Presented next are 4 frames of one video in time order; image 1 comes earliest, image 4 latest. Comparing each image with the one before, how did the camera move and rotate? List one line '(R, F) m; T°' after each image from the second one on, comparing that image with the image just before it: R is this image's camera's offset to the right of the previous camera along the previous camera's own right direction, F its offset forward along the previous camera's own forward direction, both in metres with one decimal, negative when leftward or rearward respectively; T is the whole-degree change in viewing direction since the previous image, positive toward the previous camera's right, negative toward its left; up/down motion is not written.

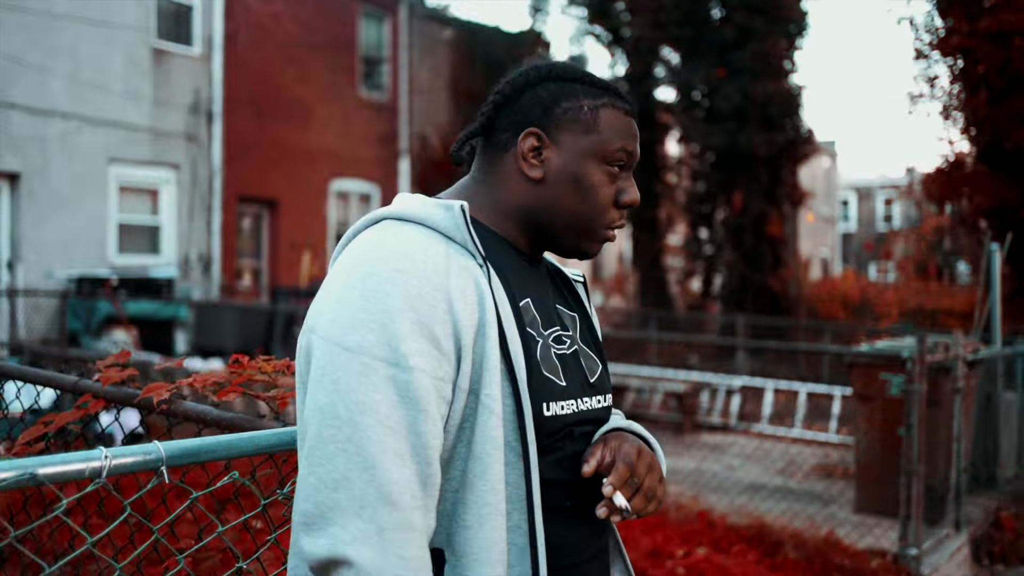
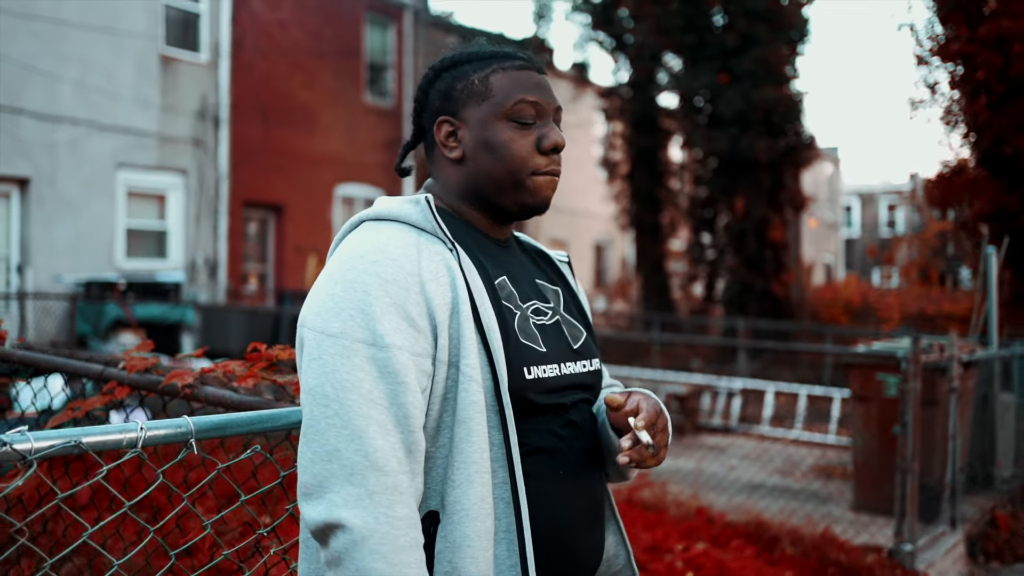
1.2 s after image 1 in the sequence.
(0.0, -0.1) m; 0°
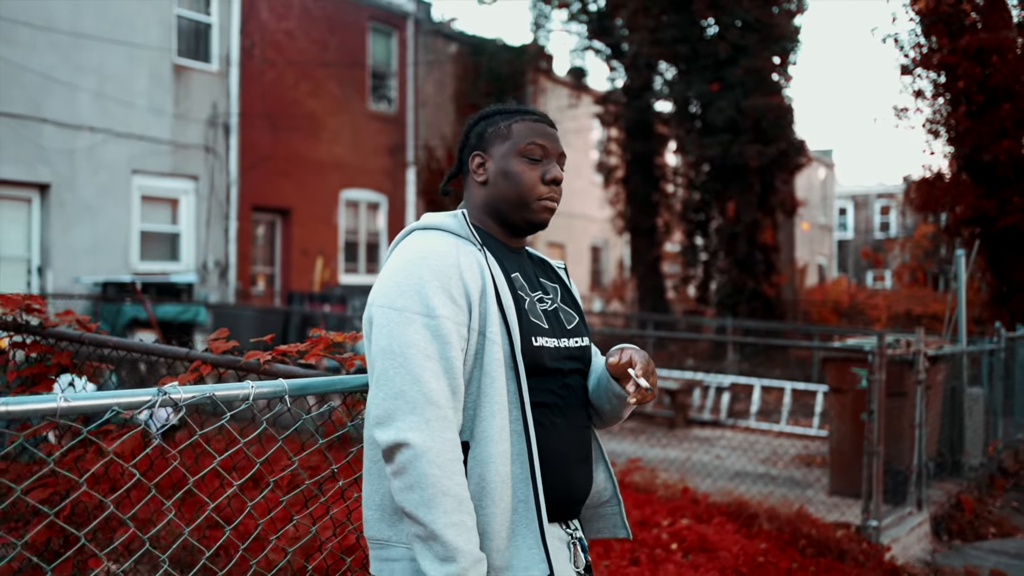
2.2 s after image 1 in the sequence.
(0.0, -0.5) m; 0°
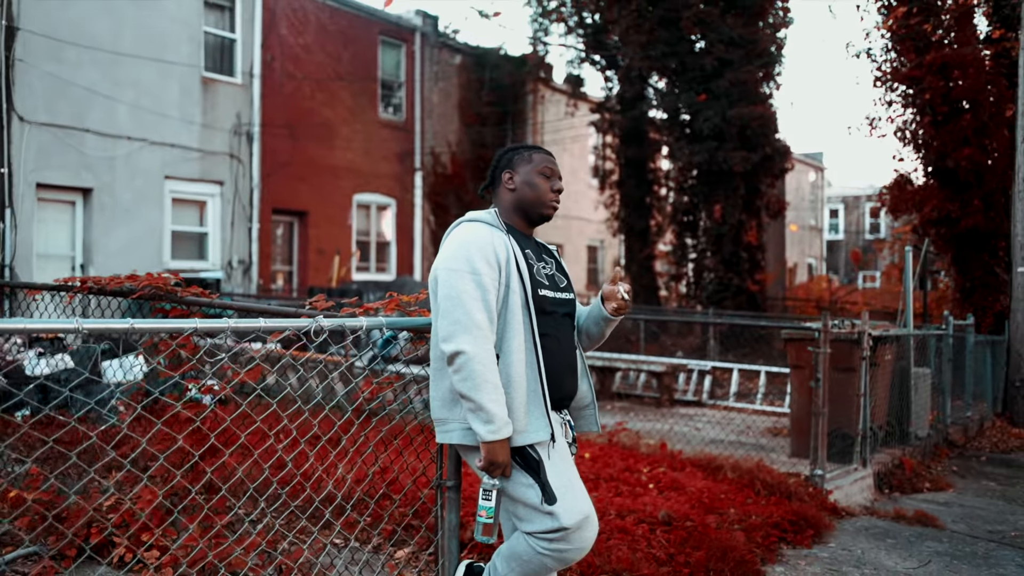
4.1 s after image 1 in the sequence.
(-0.1, -1.1) m; 0°
